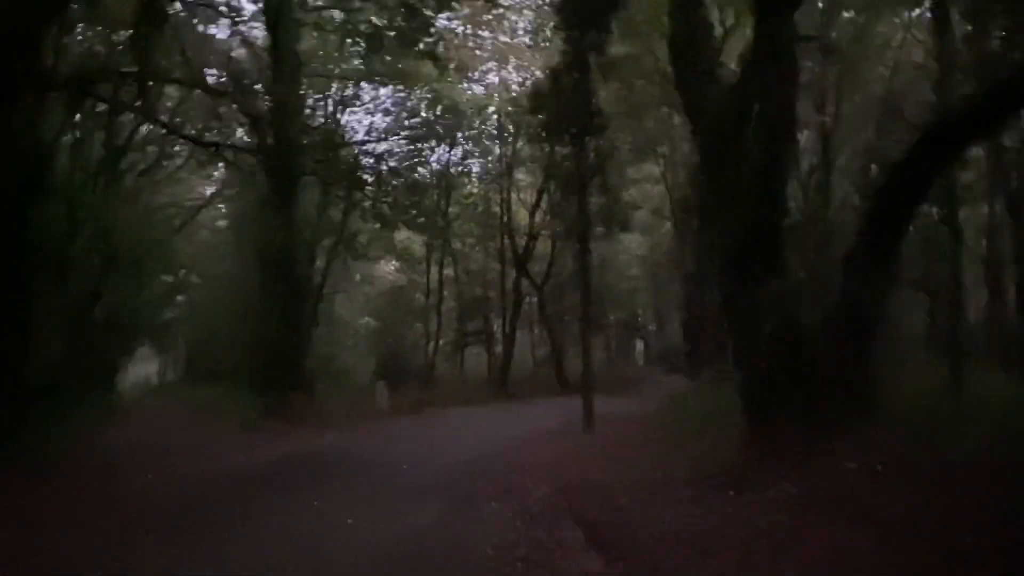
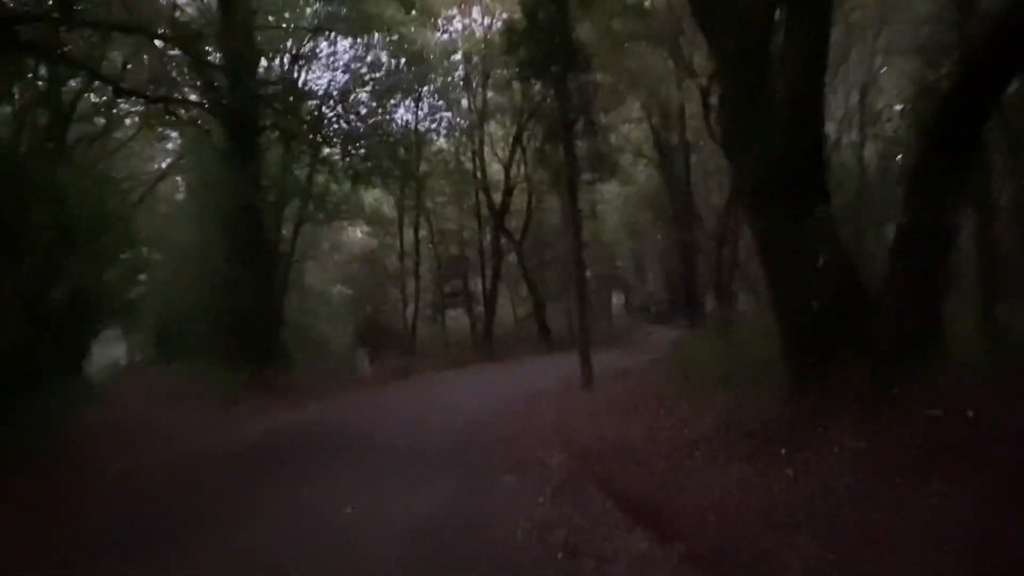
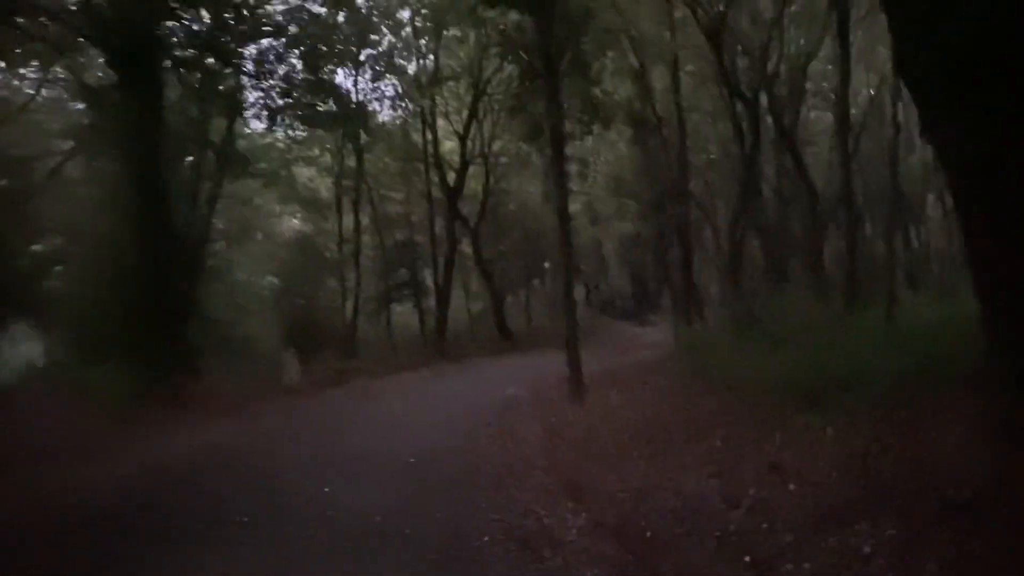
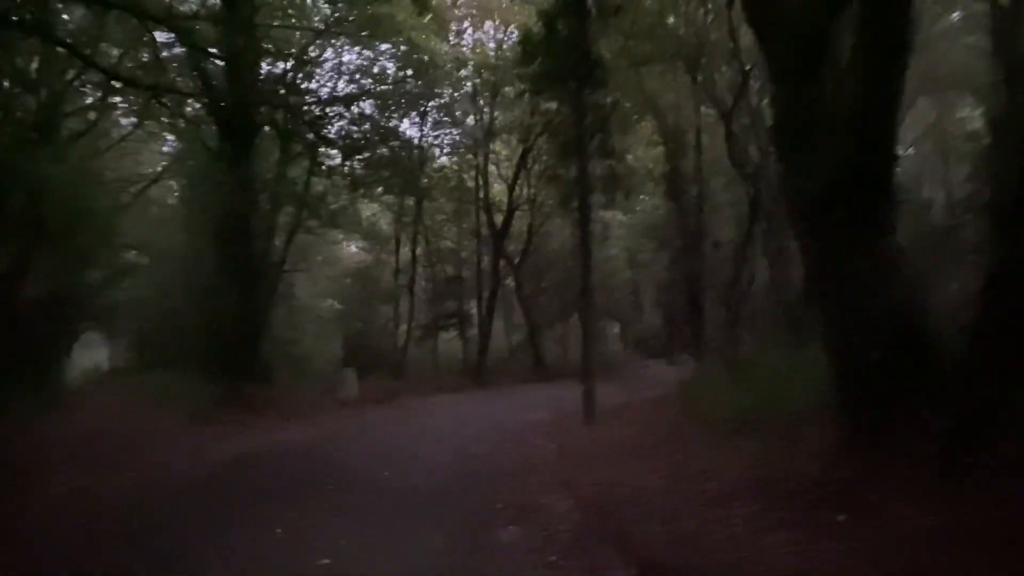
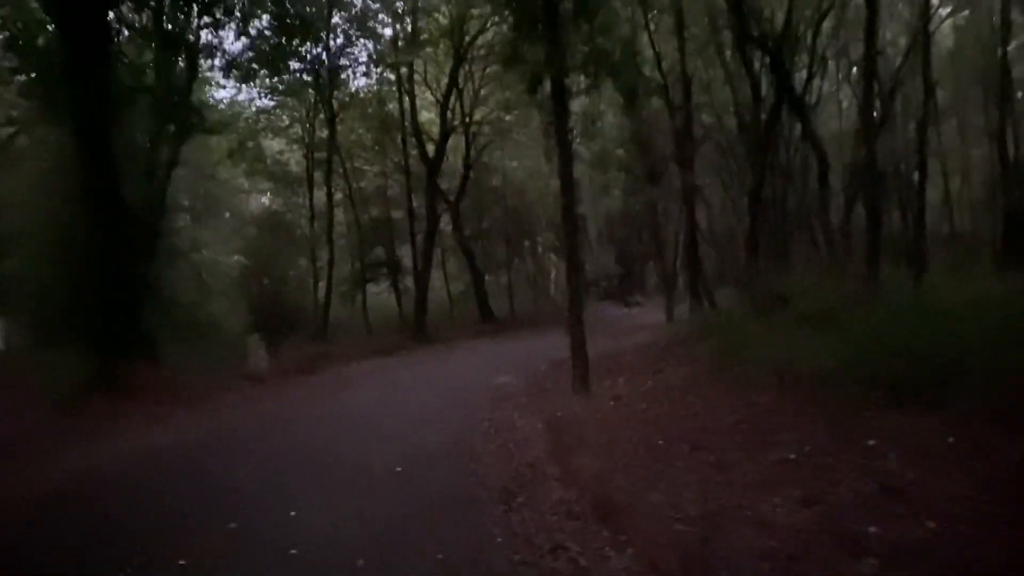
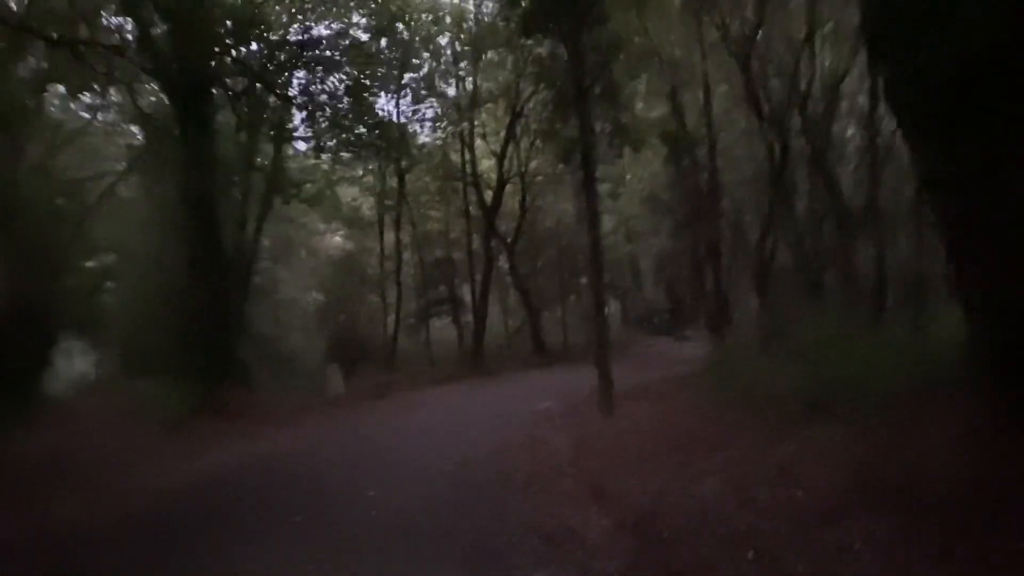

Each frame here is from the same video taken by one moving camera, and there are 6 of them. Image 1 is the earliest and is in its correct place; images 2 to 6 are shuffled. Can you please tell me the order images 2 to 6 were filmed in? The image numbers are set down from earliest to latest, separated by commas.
2, 4, 6, 3, 5
